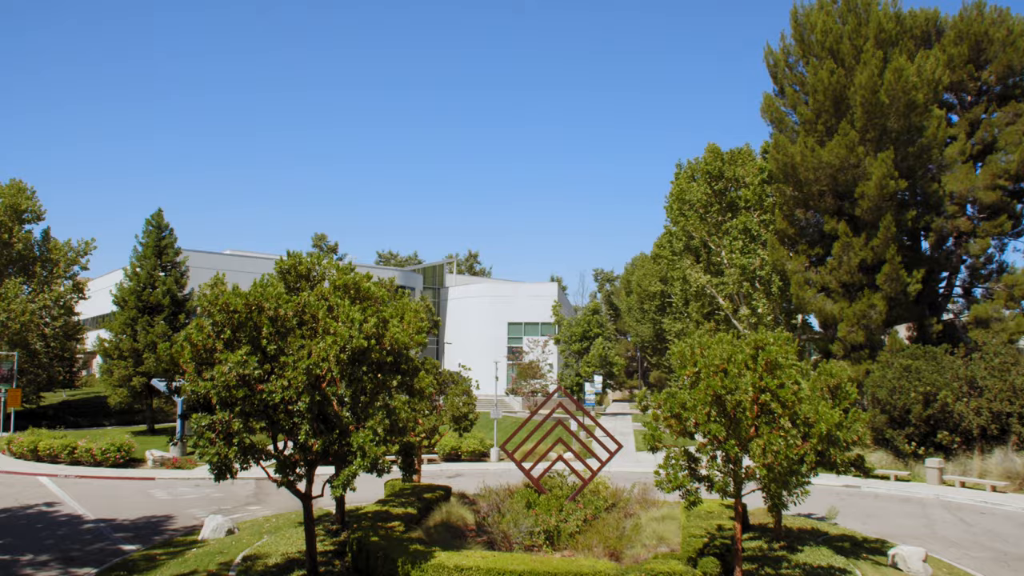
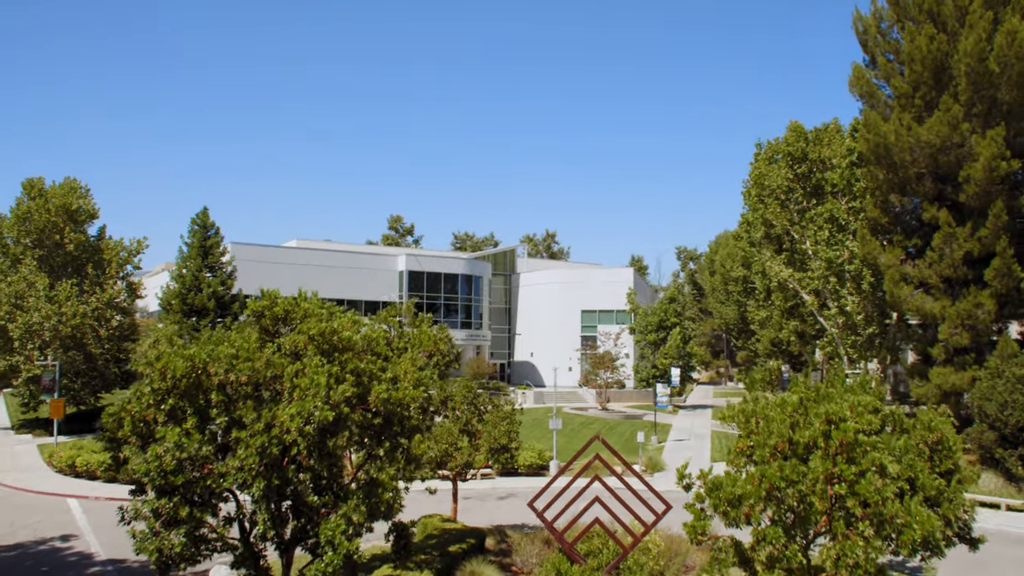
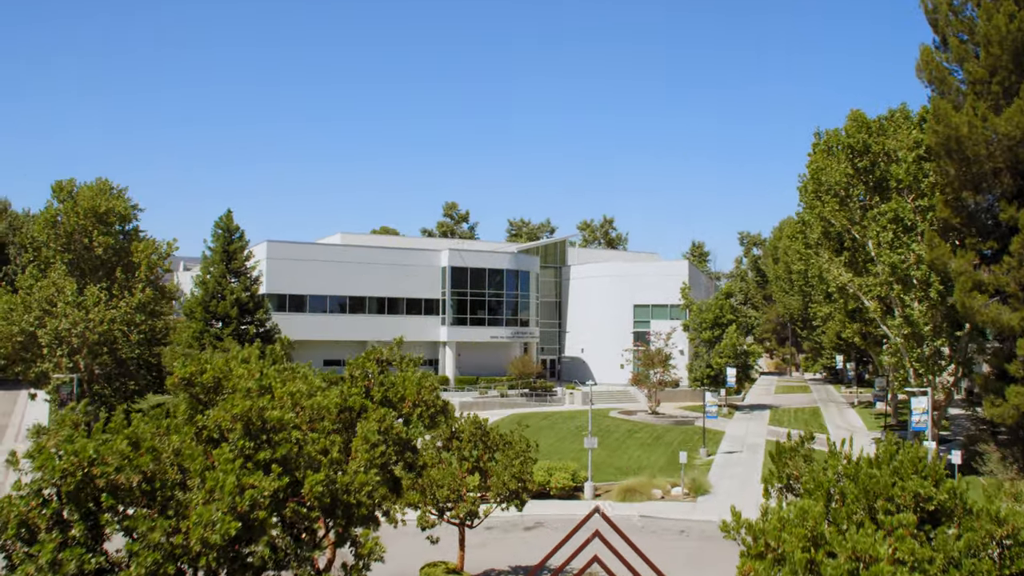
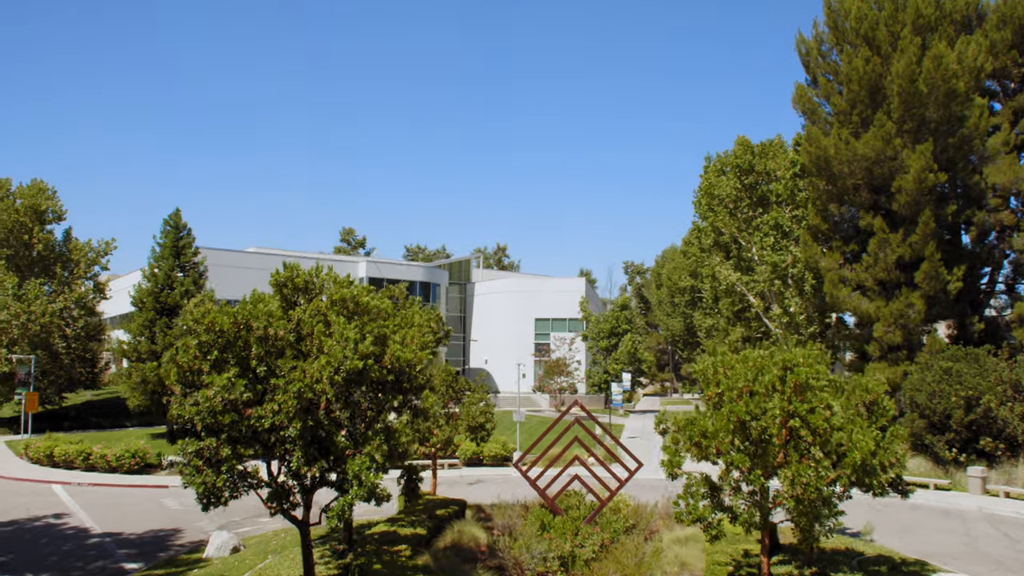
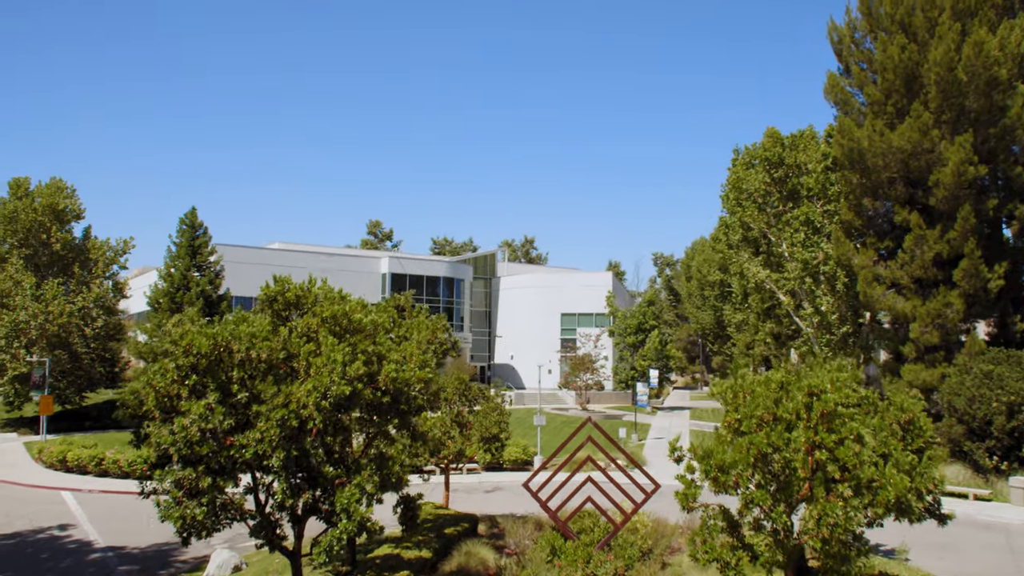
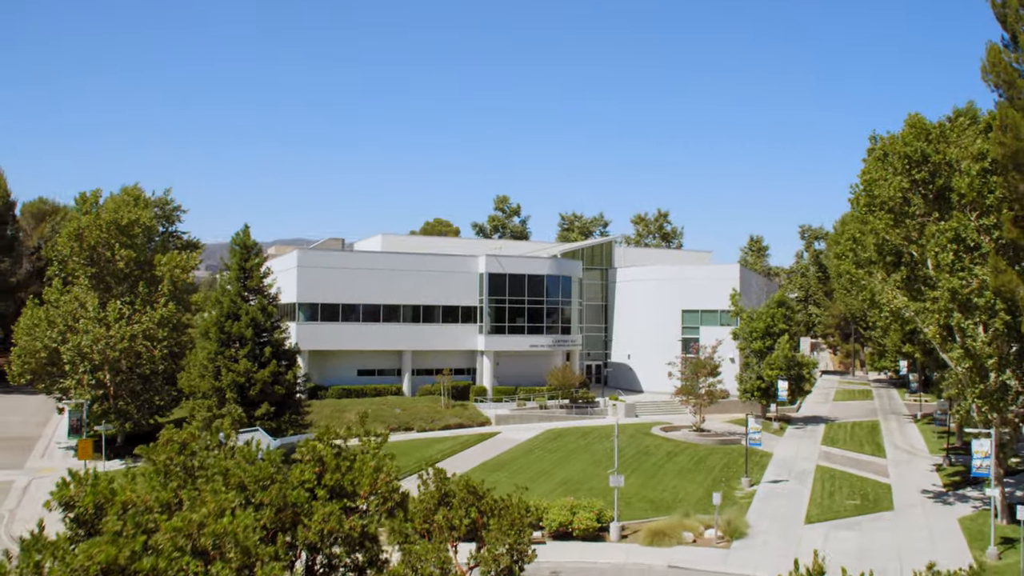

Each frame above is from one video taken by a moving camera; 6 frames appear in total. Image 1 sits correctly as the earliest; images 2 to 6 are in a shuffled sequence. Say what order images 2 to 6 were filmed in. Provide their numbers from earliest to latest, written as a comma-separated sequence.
4, 5, 2, 3, 6
